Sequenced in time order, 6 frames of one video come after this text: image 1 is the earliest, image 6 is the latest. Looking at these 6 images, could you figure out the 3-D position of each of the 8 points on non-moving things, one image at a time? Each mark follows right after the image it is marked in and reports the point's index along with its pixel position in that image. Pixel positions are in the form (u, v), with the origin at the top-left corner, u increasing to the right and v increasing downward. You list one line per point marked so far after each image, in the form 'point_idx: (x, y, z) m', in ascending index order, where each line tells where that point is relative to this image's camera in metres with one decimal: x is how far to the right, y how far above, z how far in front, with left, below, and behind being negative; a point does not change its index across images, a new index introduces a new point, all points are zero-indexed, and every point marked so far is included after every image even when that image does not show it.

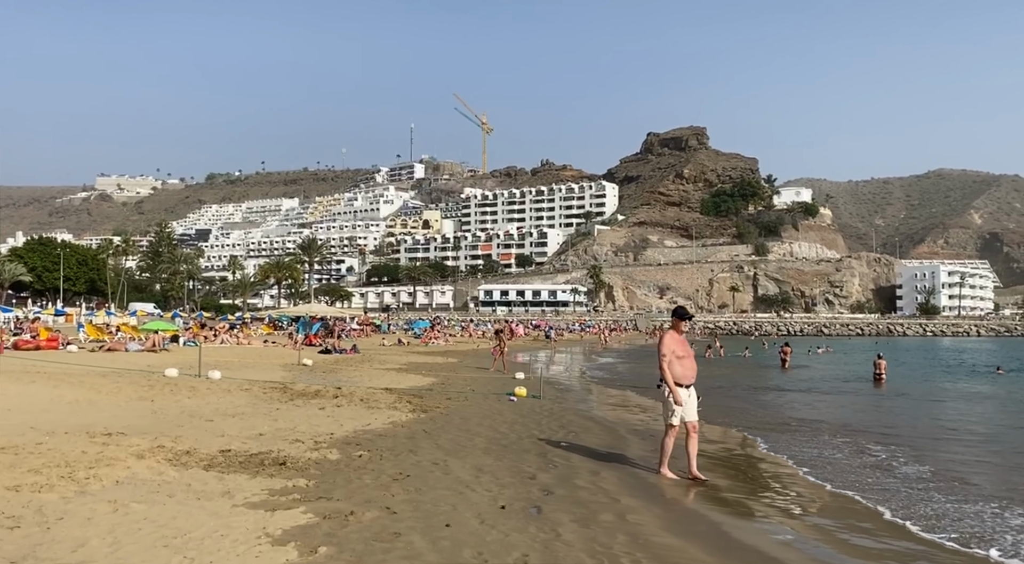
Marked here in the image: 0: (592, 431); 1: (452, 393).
0: (+1.4, -2.6, +13.2) m
1: (-1.5, -2.8, +19.5) m
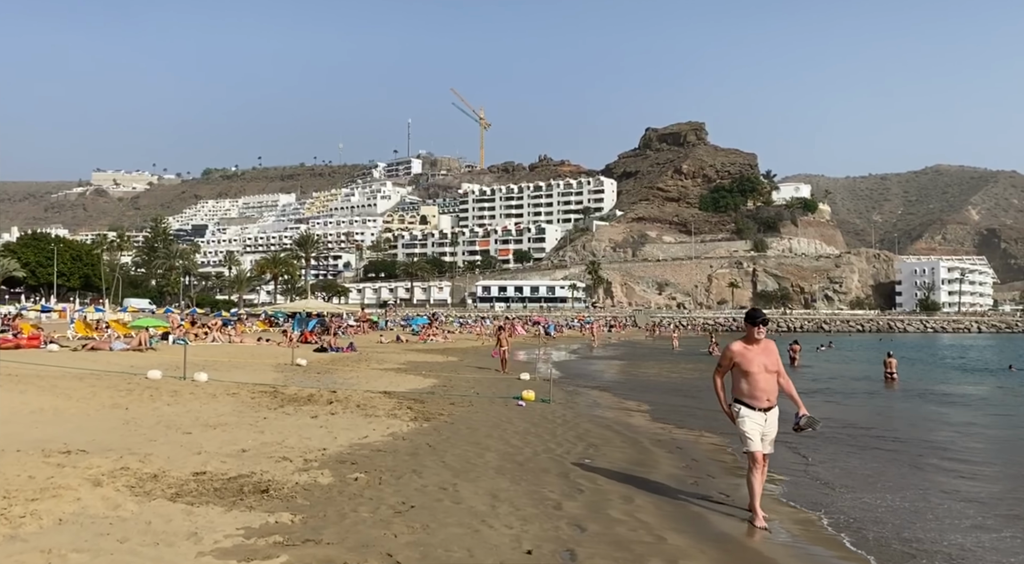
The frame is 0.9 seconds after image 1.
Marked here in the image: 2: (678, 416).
0: (+1.6, -2.5, +11.9) m
1: (-1.4, -2.7, +18.2) m
2: (+3.8, -3.0, +17.8) m
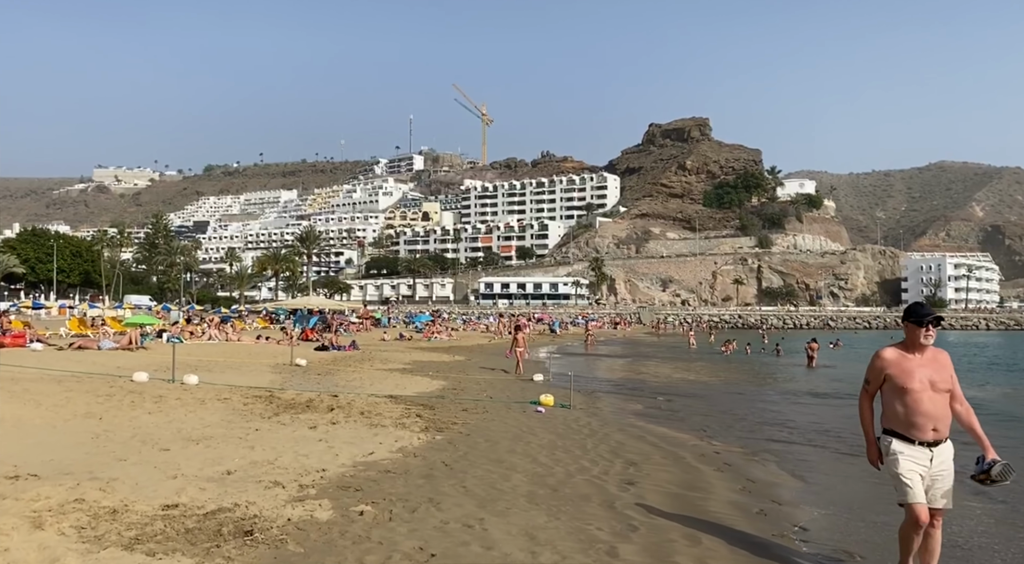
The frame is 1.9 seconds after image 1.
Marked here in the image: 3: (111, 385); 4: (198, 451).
0: (+1.9, -2.4, +10.4) m
1: (-1.0, -2.6, +16.7) m
2: (+4.2, -2.9, +16.3) m
3: (-8.2, -2.1, +15.8) m
4: (-3.8, -2.0, +9.3) m
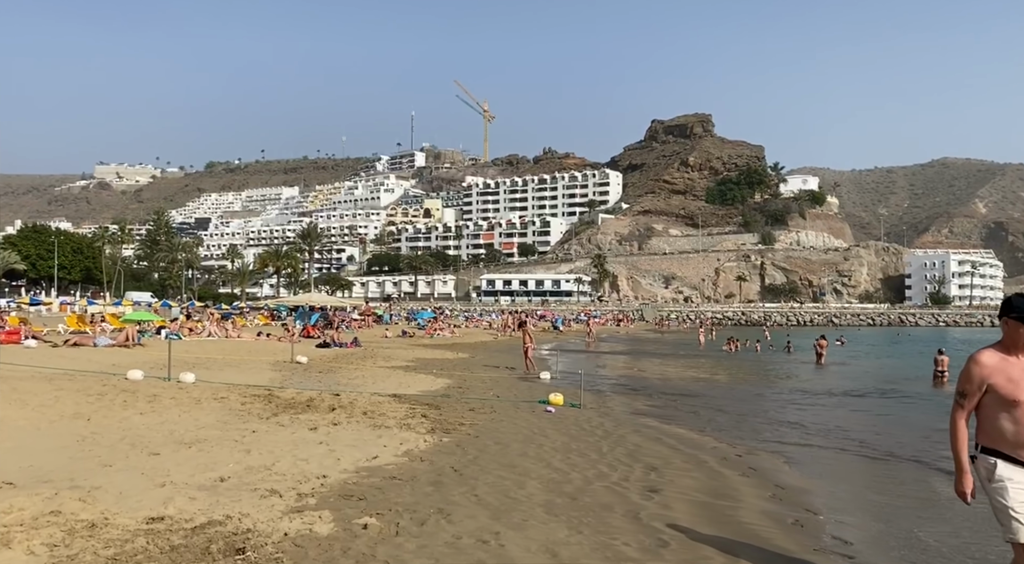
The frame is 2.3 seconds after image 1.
0: (+2.1, -2.3, +9.8) m
1: (-0.8, -2.4, +16.1) m
2: (+4.4, -2.8, +15.7) m
3: (-8.0, -2.0, +15.2) m
4: (-3.6, -2.0, +8.8) m
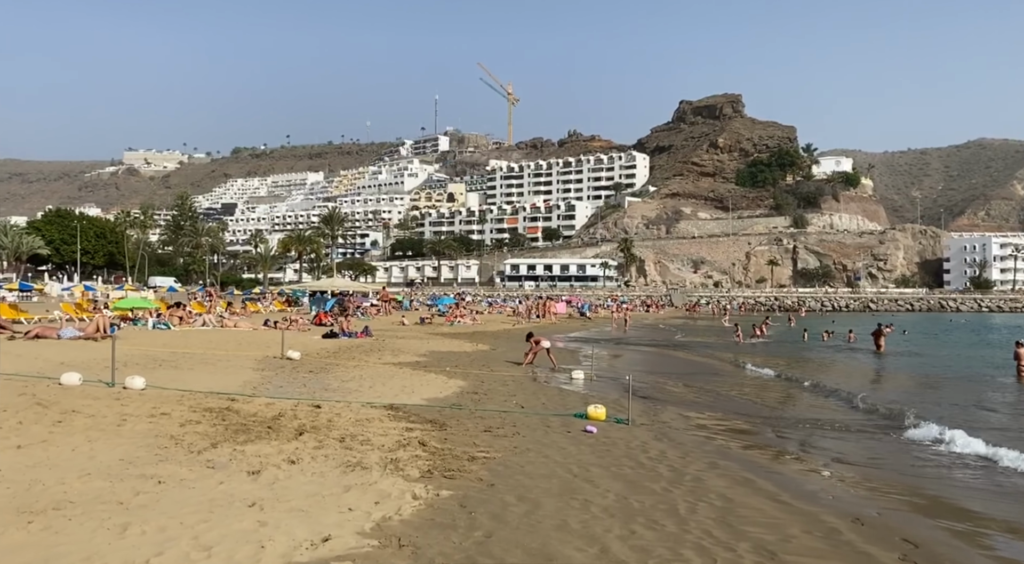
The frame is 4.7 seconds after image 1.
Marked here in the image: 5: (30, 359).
0: (+2.3, -2.1, +6.3) m
1: (-0.4, -2.1, +12.7) m
2: (+4.8, -2.5, +12.1) m
3: (-7.6, -1.7, +11.9) m
4: (-3.4, -1.8, +5.4) m
5: (-10.0, -1.6, +16.1) m
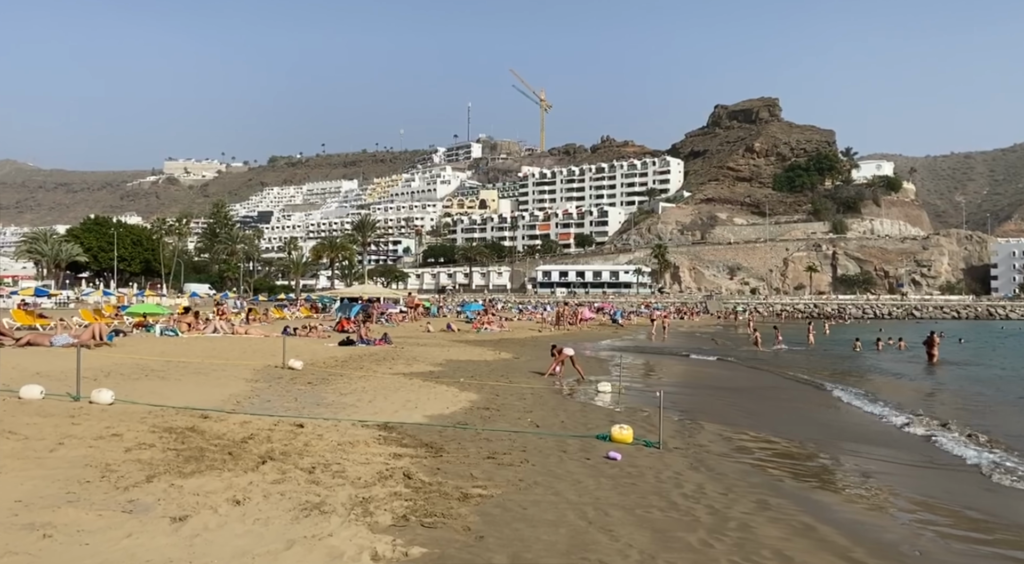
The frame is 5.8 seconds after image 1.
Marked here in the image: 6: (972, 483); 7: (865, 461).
0: (+2.2, -2.1, +4.5) m
1: (-0.2, -2.1, +11.0) m
2: (+5.0, -2.5, +10.2) m
3: (-7.4, -1.7, +10.5) m
4: (-3.5, -1.7, +3.8) m
5: (-9.7, -1.6, +14.8) m
6: (+5.6, -2.5, +9.6) m
7: (+4.9, -2.5, +10.8) m
